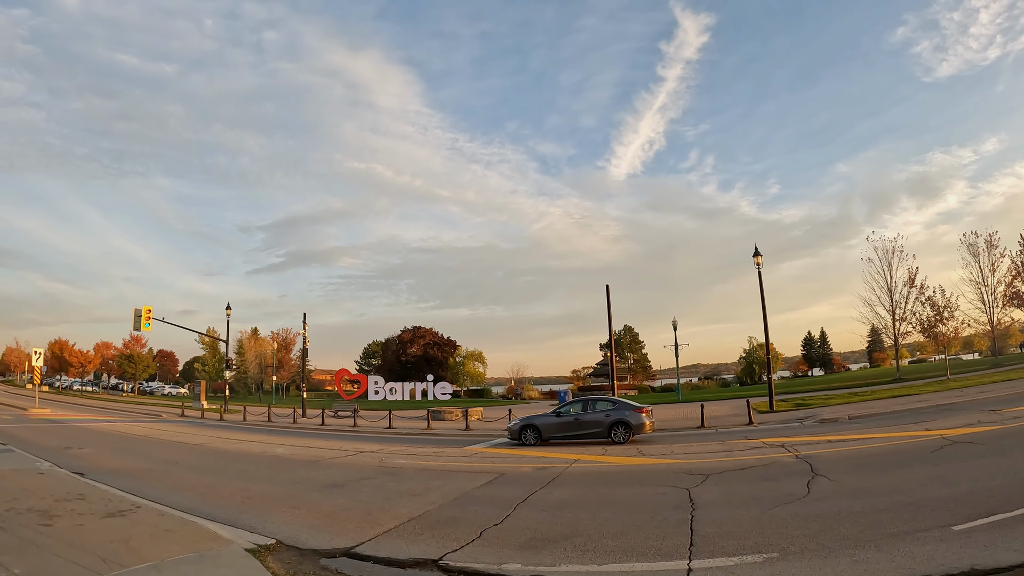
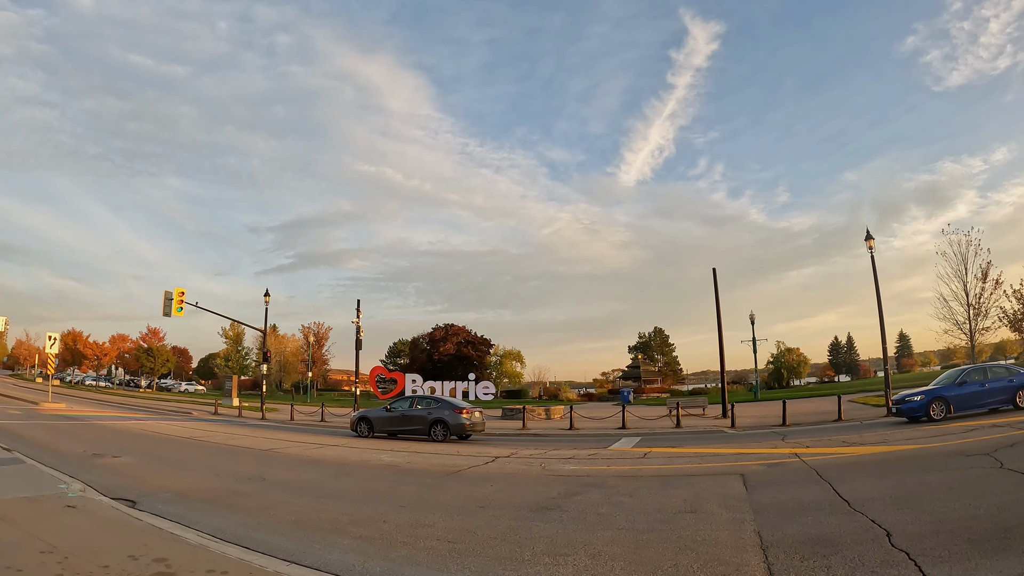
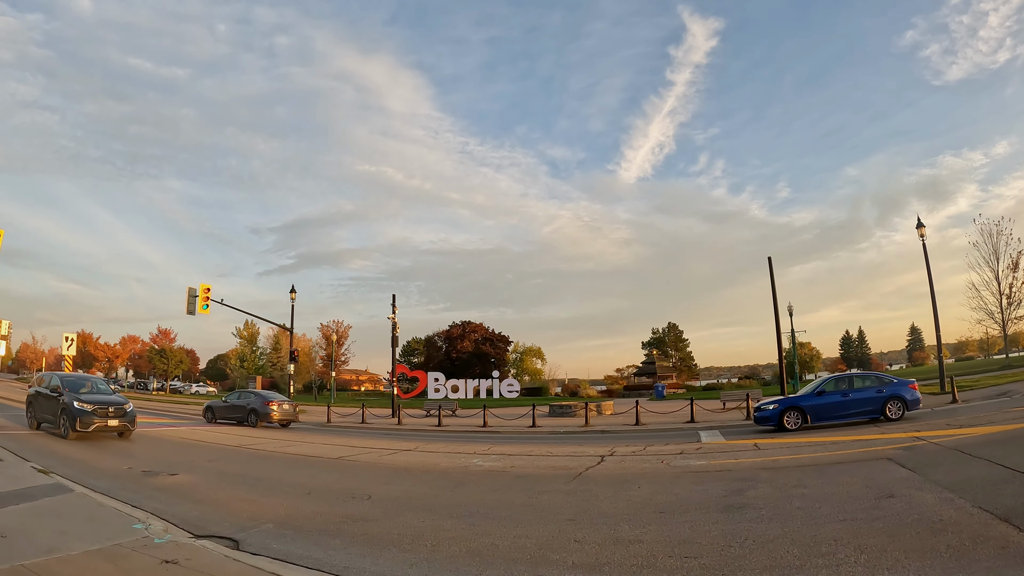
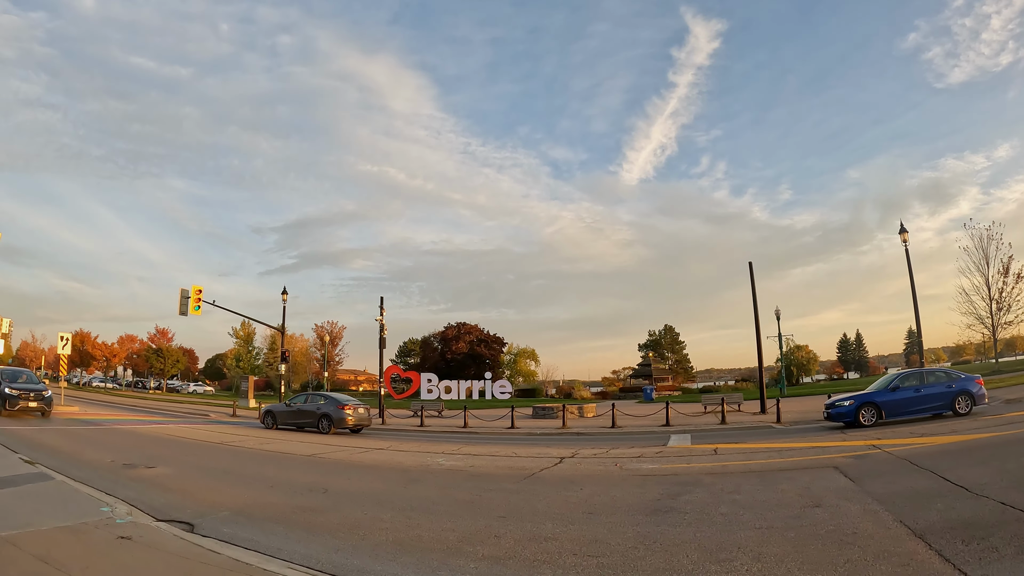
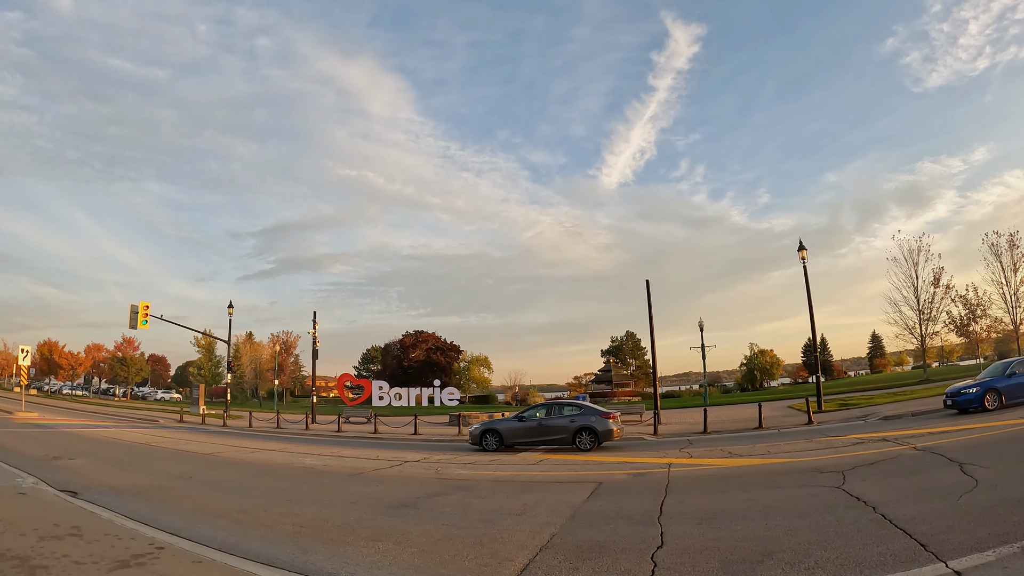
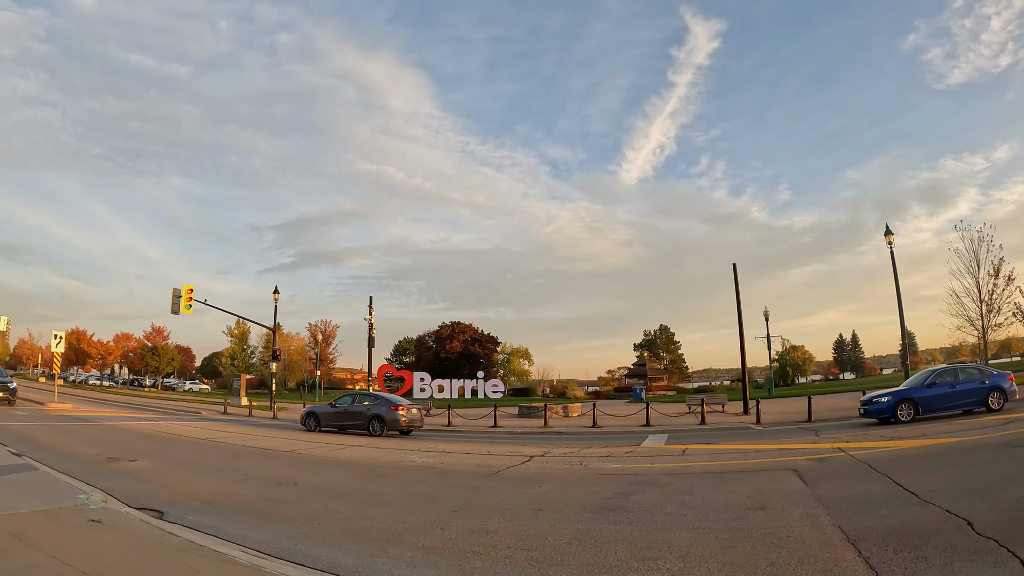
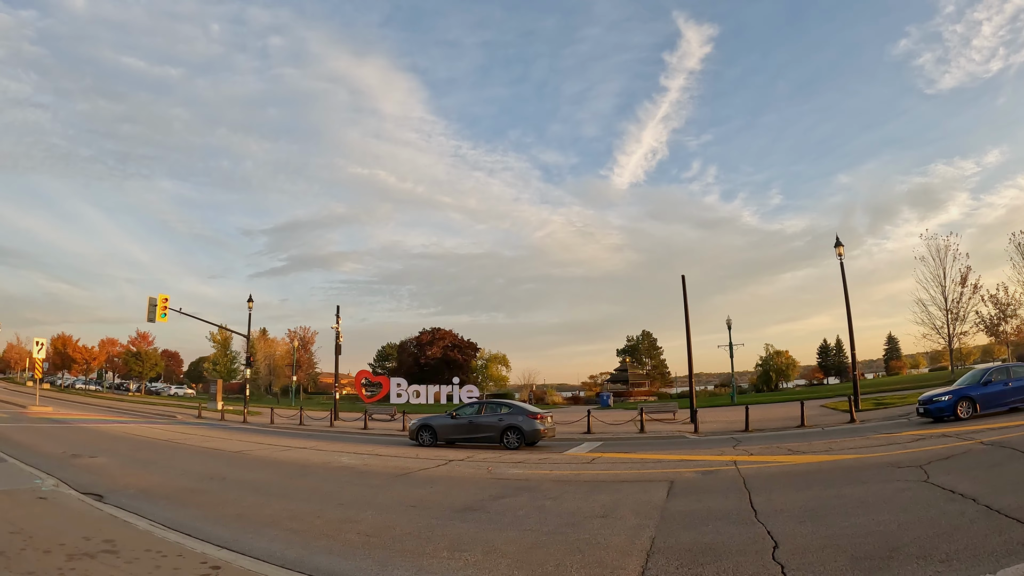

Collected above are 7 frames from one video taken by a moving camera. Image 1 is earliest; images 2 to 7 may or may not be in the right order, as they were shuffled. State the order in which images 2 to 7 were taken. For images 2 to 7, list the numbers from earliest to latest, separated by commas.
5, 7, 2, 6, 4, 3
